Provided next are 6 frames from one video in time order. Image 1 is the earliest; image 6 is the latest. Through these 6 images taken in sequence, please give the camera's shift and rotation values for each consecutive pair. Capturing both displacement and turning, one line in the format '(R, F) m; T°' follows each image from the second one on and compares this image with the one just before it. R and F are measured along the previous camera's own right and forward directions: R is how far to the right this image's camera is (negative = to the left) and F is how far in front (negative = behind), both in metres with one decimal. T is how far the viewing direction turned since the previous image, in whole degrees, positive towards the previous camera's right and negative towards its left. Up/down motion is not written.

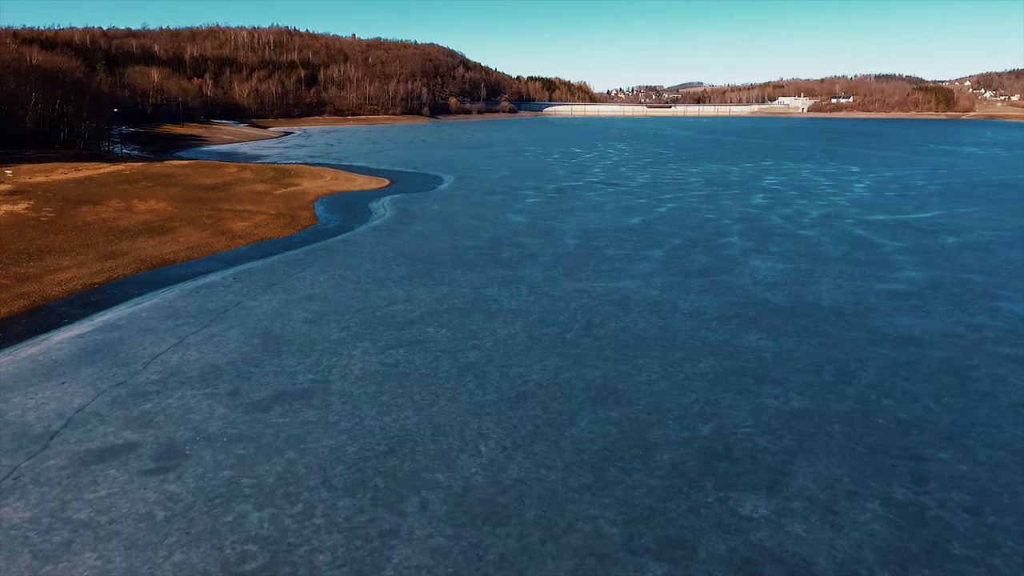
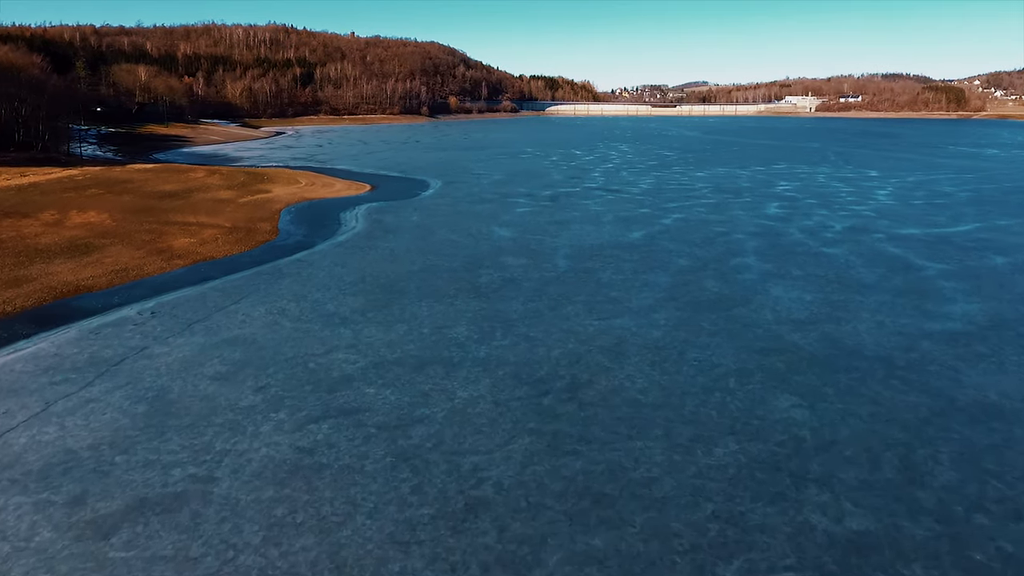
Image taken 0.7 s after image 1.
(+0.4, +2.8) m; 0°
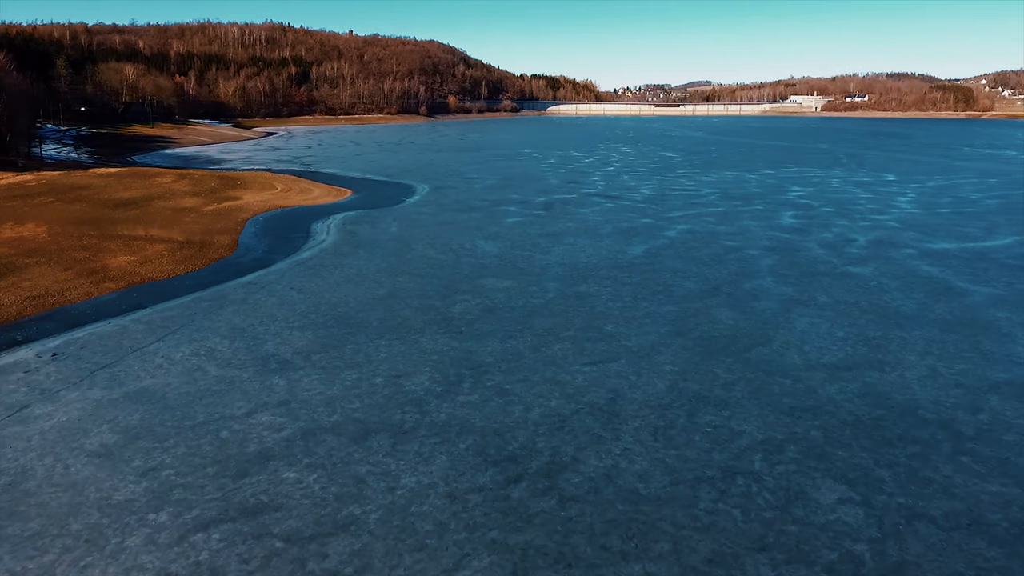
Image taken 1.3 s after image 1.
(+0.3, +2.3) m; 0°
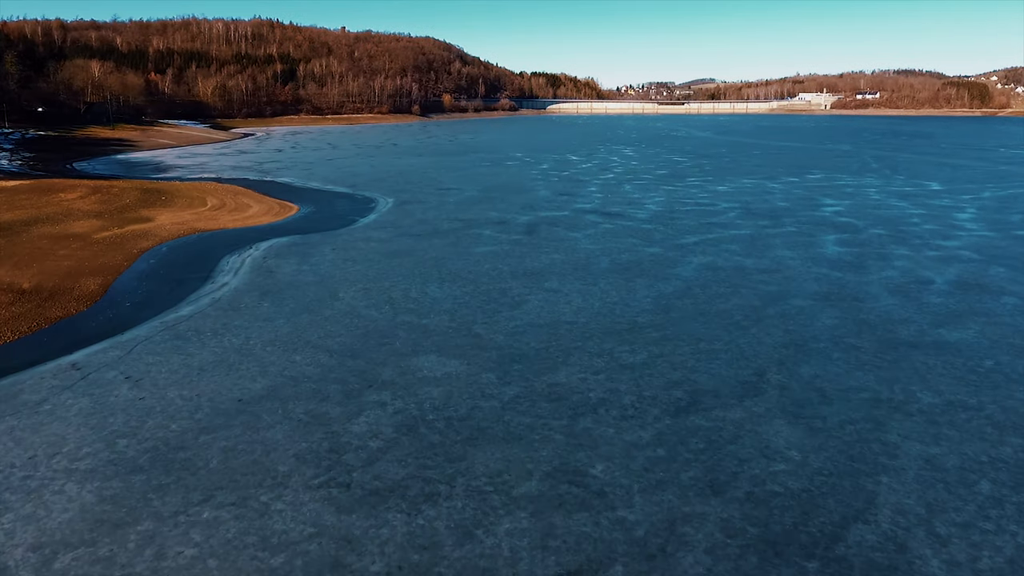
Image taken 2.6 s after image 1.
(+0.6, +5.0) m; 0°
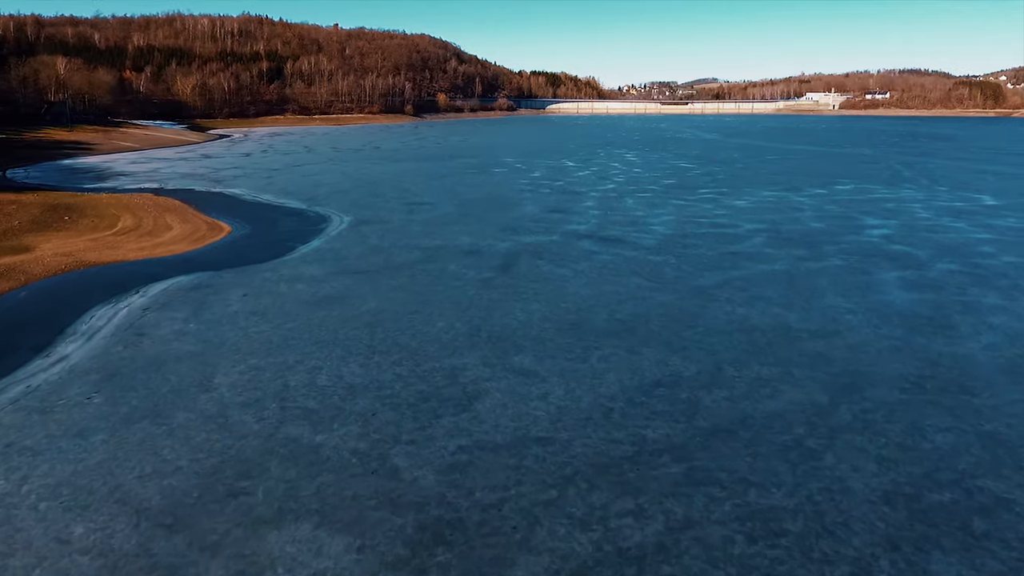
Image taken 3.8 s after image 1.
(+0.5, +4.5) m; 0°
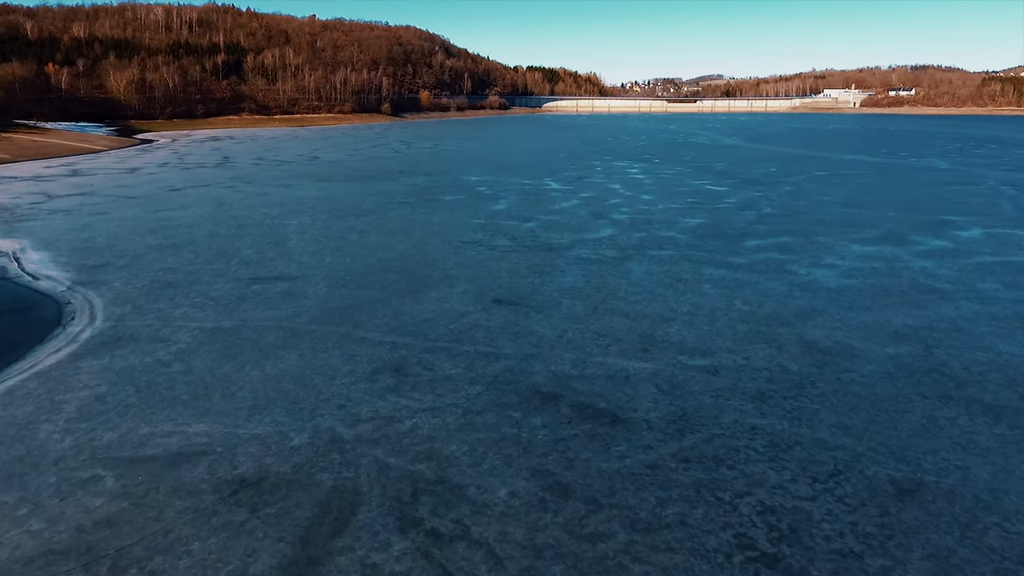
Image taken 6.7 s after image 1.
(+1.2, +11.0) m; 0°
